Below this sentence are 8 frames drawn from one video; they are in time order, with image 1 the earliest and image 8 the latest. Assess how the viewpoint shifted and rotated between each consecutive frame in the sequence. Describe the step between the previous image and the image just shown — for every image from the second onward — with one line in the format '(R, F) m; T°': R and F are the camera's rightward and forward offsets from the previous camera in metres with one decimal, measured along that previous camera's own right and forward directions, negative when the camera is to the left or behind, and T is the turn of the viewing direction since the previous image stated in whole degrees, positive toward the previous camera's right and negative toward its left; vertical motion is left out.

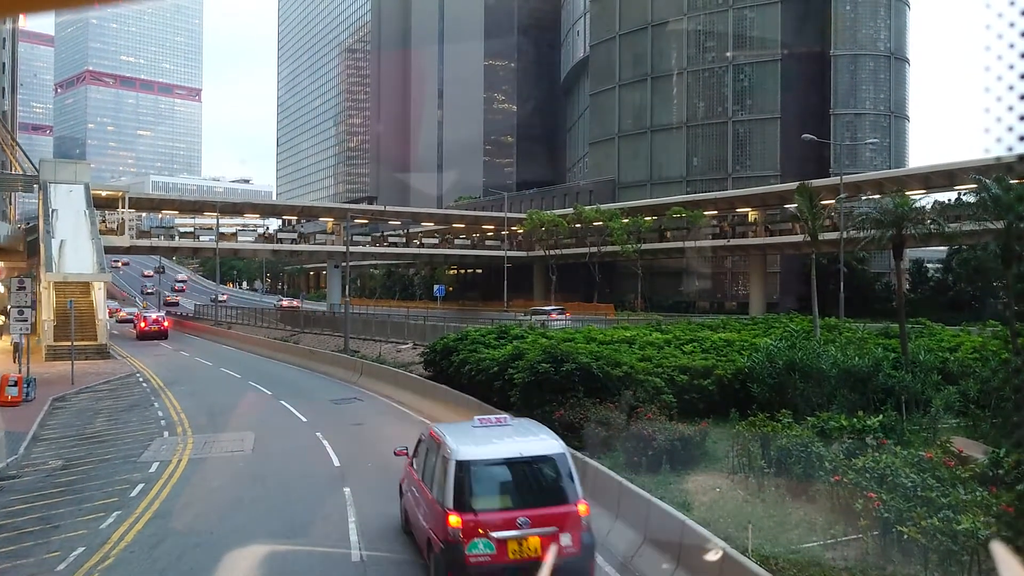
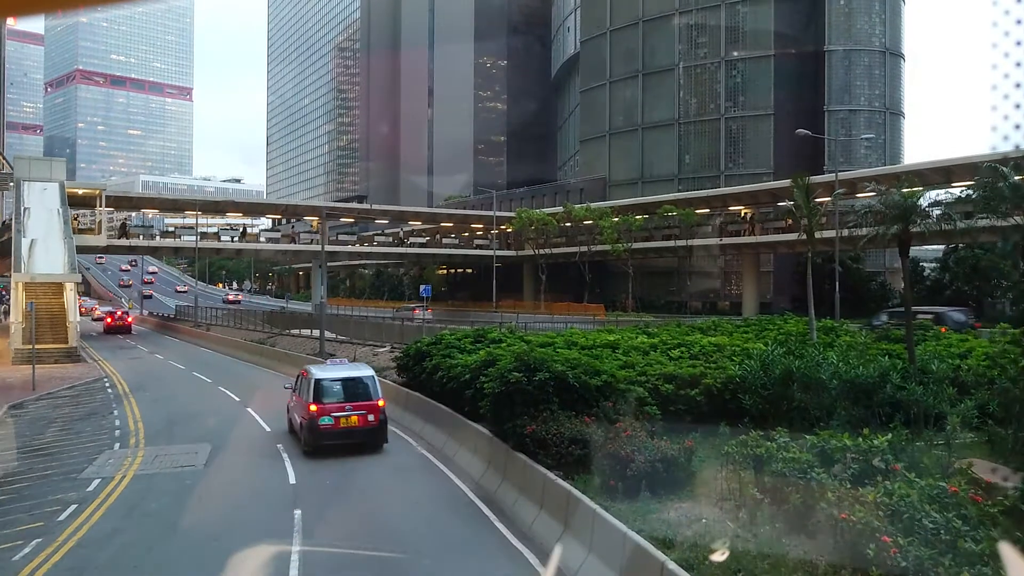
(+0.3, +1.1) m; 0°
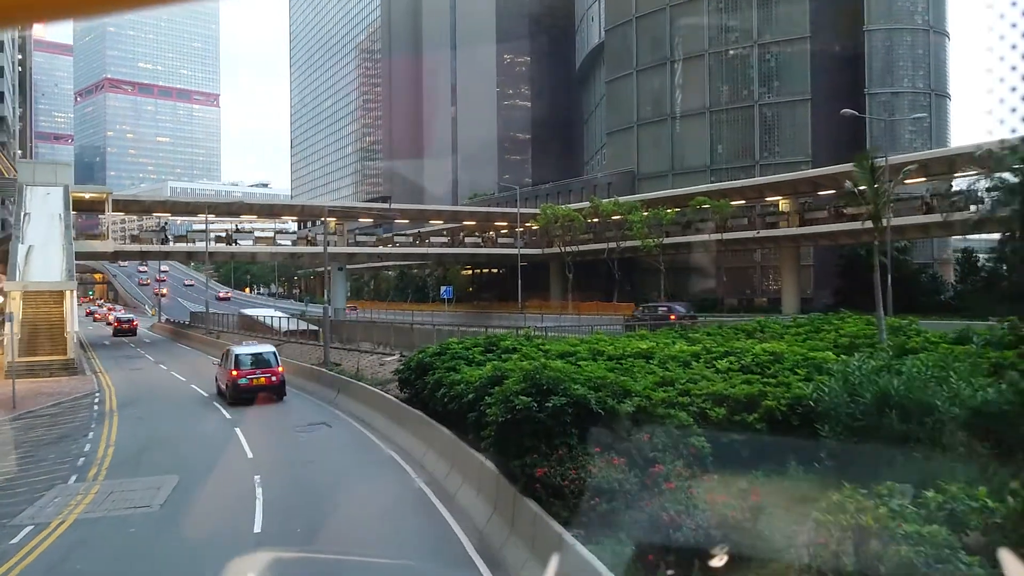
(+0.2, +2.4) m; -2°
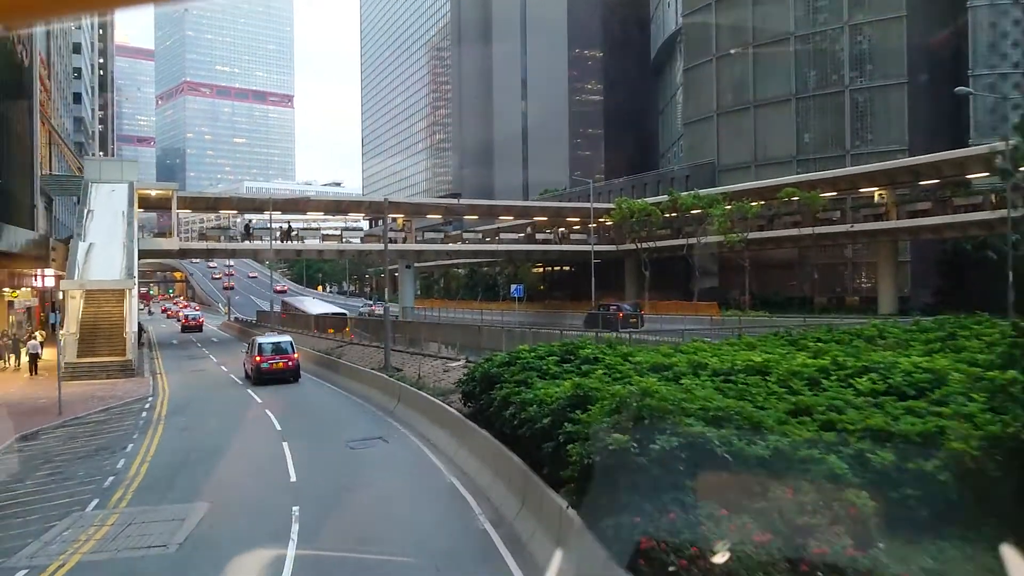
(-0.2, +2.2) m; -5°
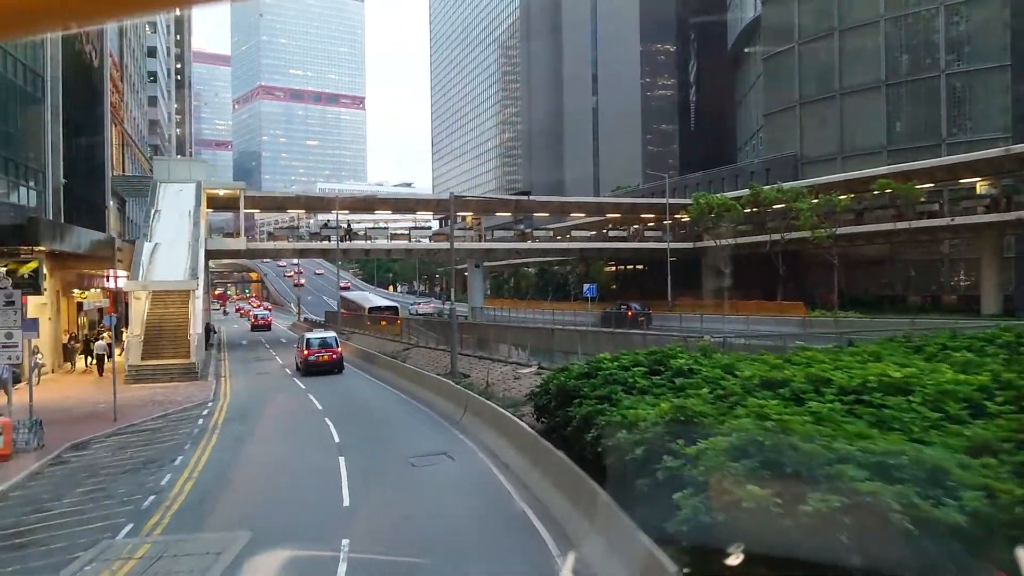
(-0.1, +1.6) m; -4°
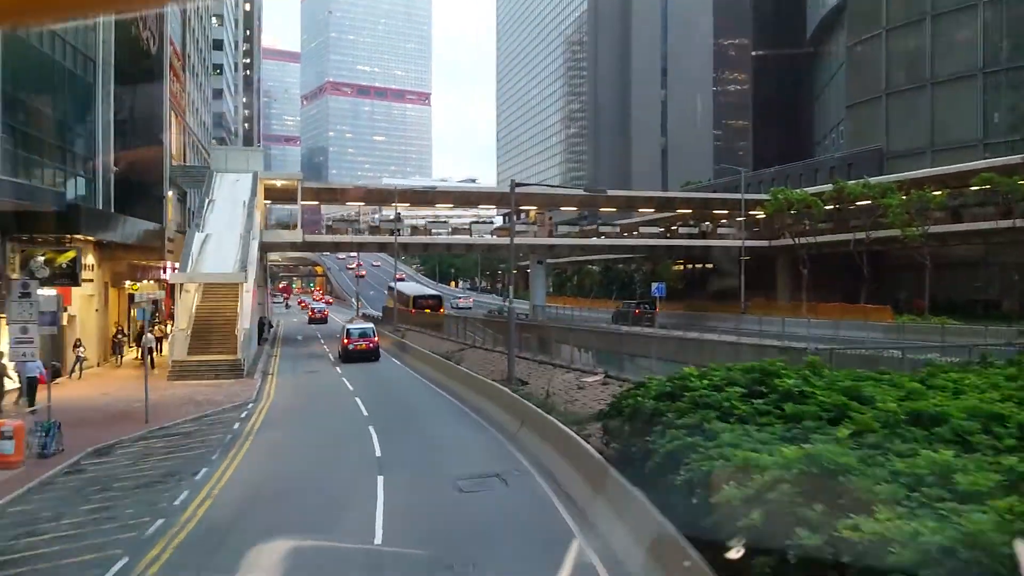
(0.0, +2.0) m; -4°
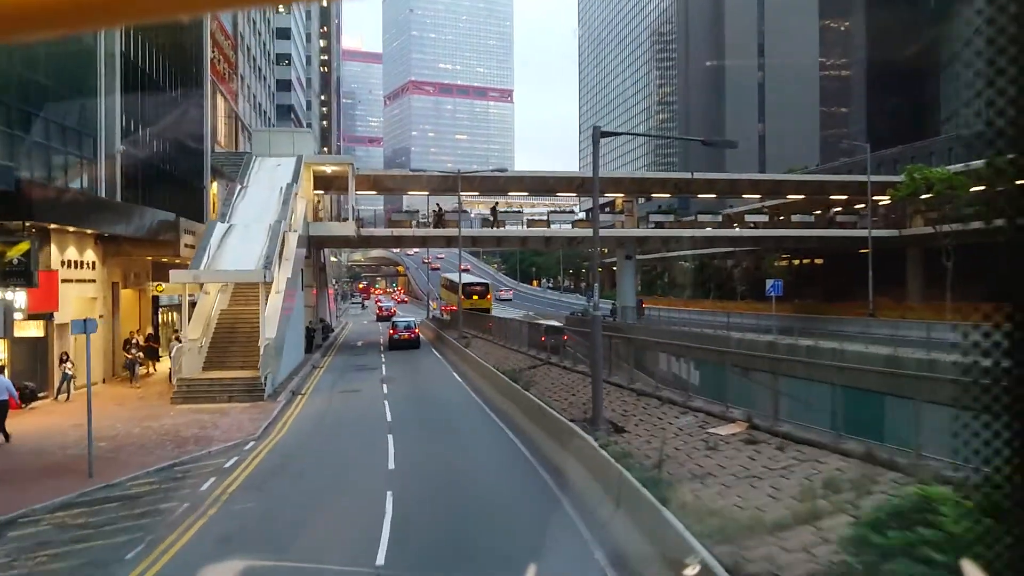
(0.0, +6.0) m; -5°
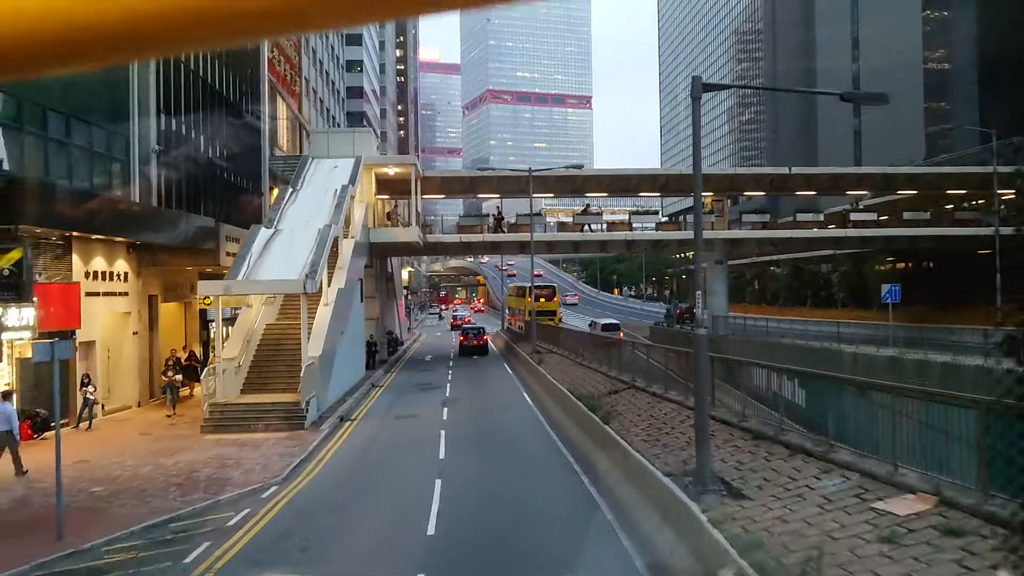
(+0.1, +3.3) m; -5°
